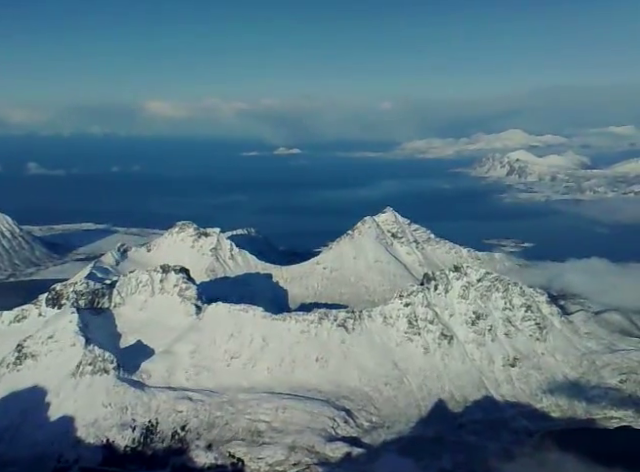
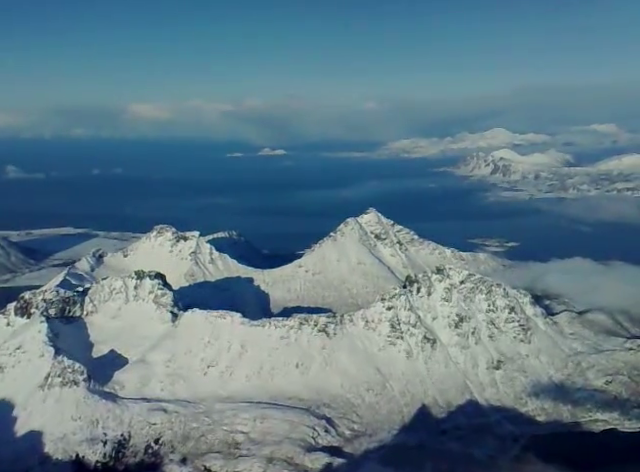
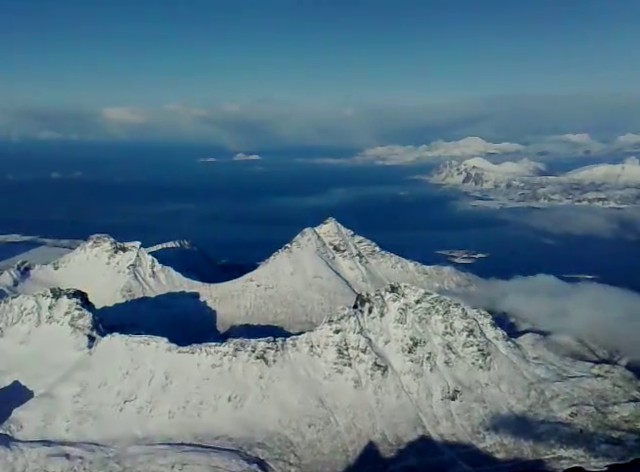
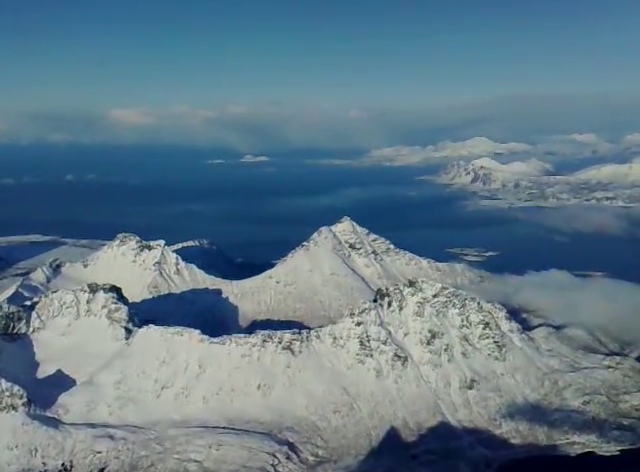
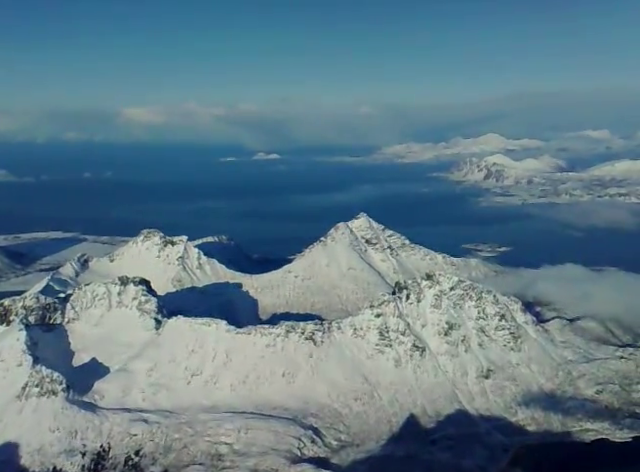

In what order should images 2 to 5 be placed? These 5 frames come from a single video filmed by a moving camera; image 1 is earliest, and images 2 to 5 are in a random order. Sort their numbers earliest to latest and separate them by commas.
2, 5, 4, 3
